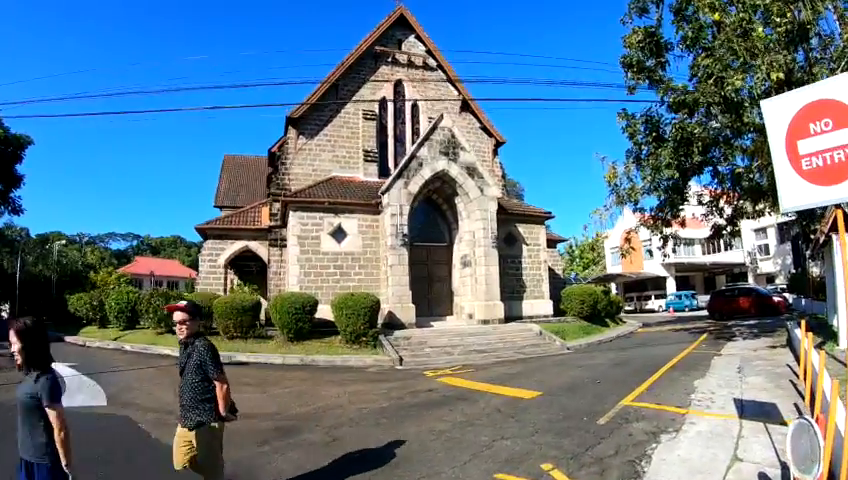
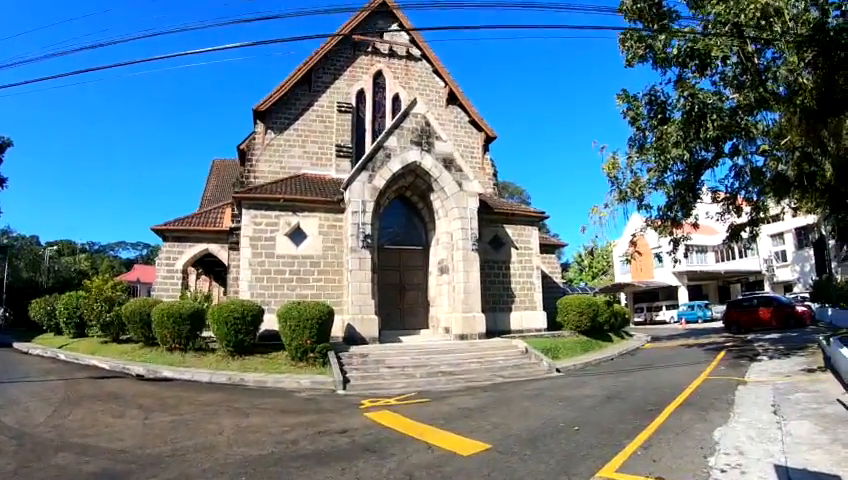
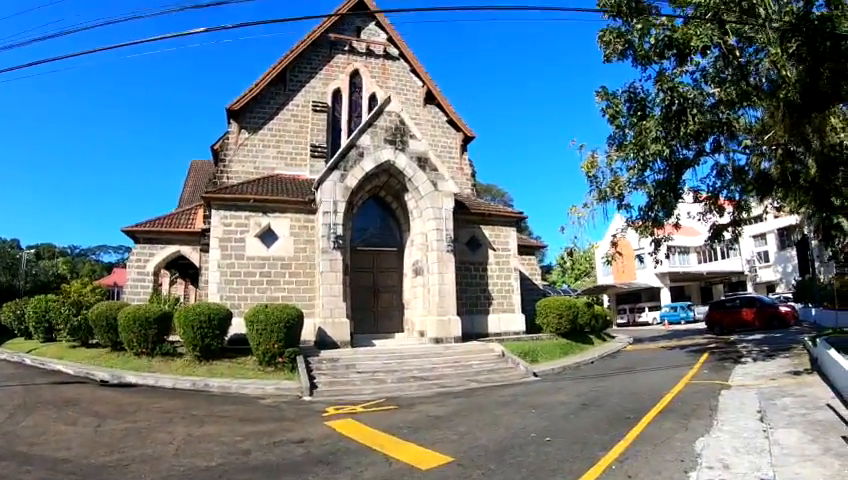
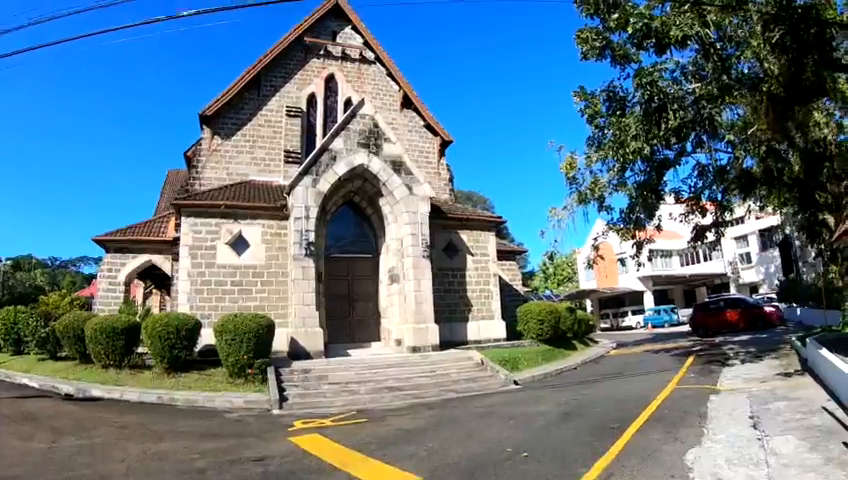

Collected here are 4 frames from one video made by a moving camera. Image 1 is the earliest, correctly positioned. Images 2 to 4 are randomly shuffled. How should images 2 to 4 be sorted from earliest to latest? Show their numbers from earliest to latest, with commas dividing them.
2, 3, 4
